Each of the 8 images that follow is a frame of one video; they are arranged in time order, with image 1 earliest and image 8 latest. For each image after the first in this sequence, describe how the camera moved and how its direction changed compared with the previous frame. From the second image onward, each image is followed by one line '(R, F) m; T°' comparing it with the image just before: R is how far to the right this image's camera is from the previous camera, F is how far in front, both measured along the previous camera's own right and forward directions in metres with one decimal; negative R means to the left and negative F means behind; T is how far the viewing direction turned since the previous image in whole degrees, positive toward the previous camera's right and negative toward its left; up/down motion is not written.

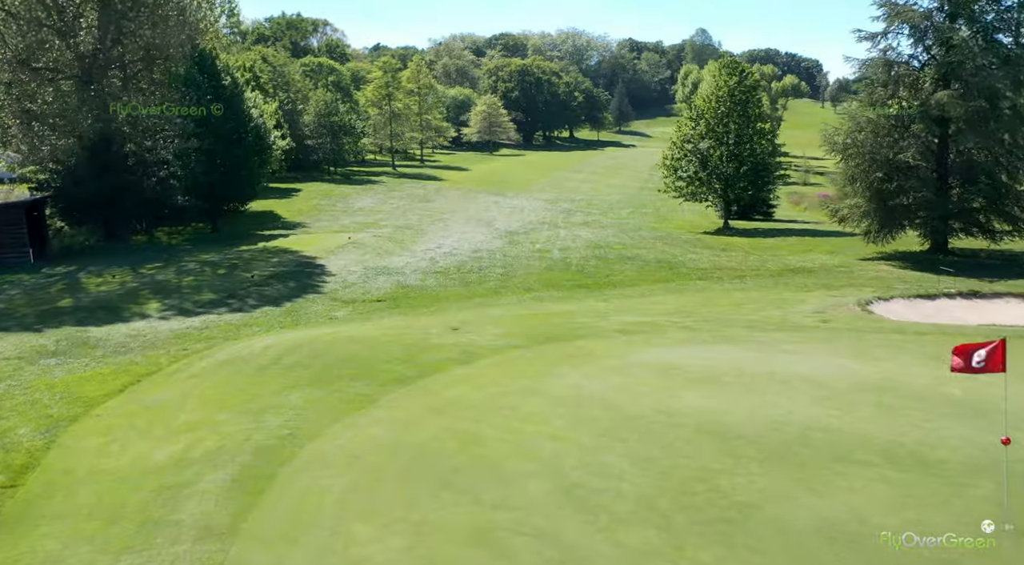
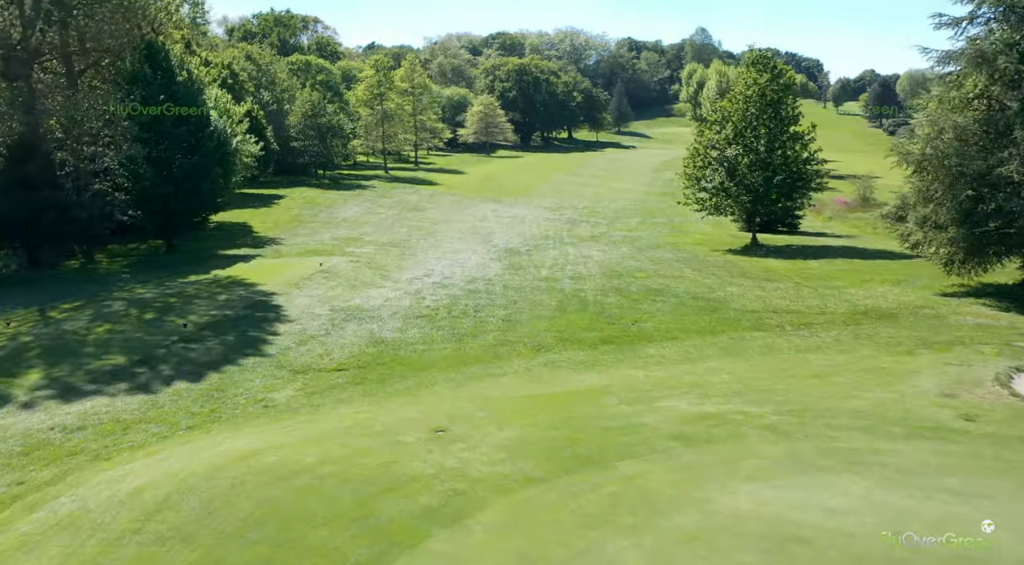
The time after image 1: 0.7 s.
(-0.1, +4.6) m; 0°
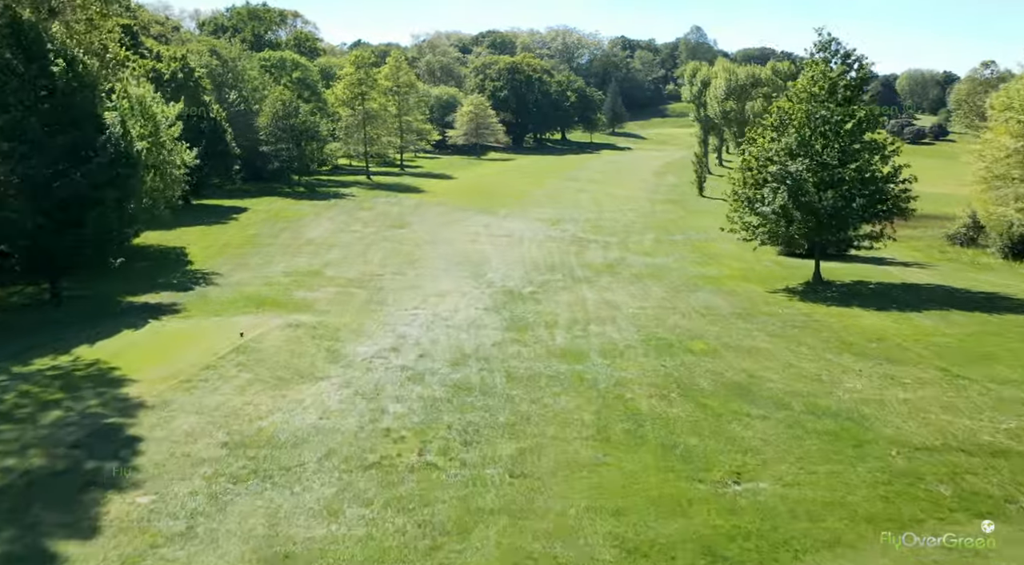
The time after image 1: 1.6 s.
(-0.3, +7.5) m; +1°
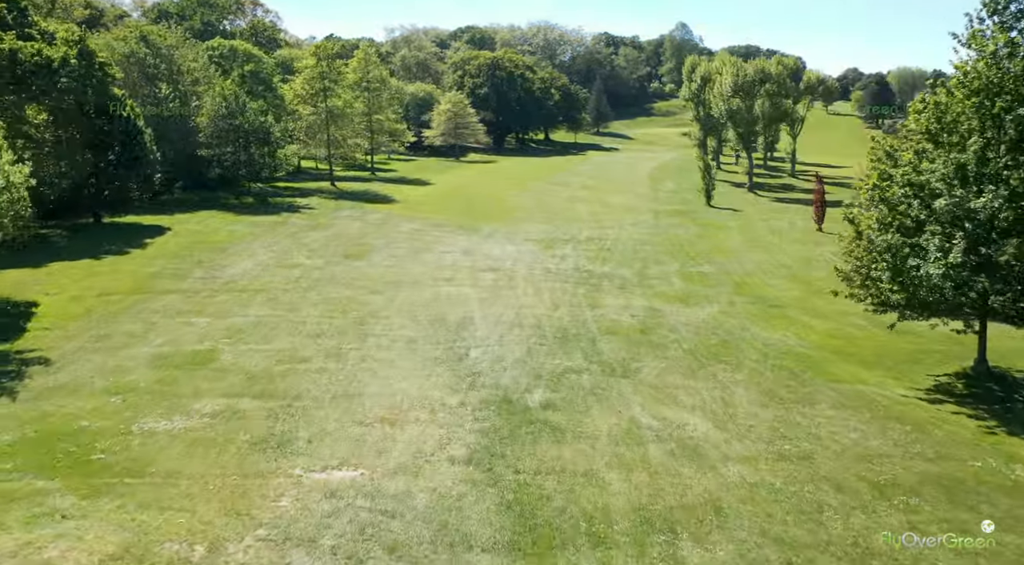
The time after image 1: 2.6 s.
(-0.4, +10.4) m; +1°
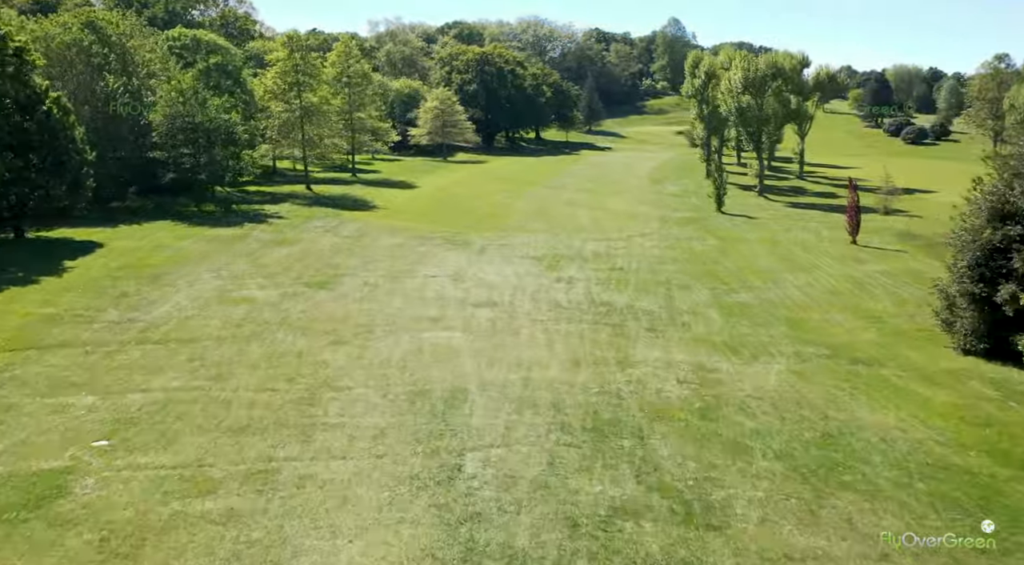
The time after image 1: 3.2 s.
(-0.4, +6.9) m; +1°
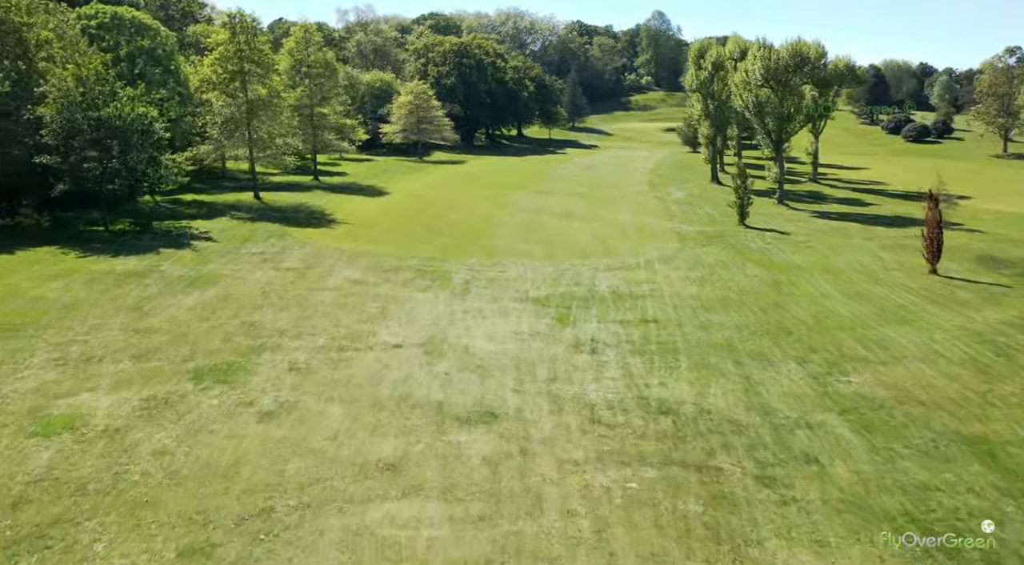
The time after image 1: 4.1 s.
(-0.6, +11.4) m; +1°
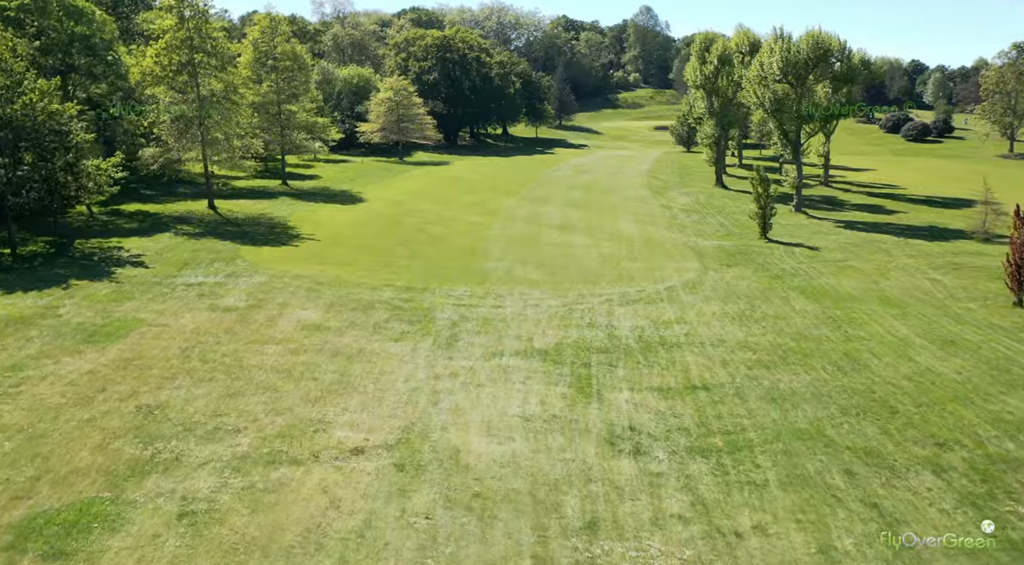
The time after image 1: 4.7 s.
(-0.5, +7.8) m; +1°
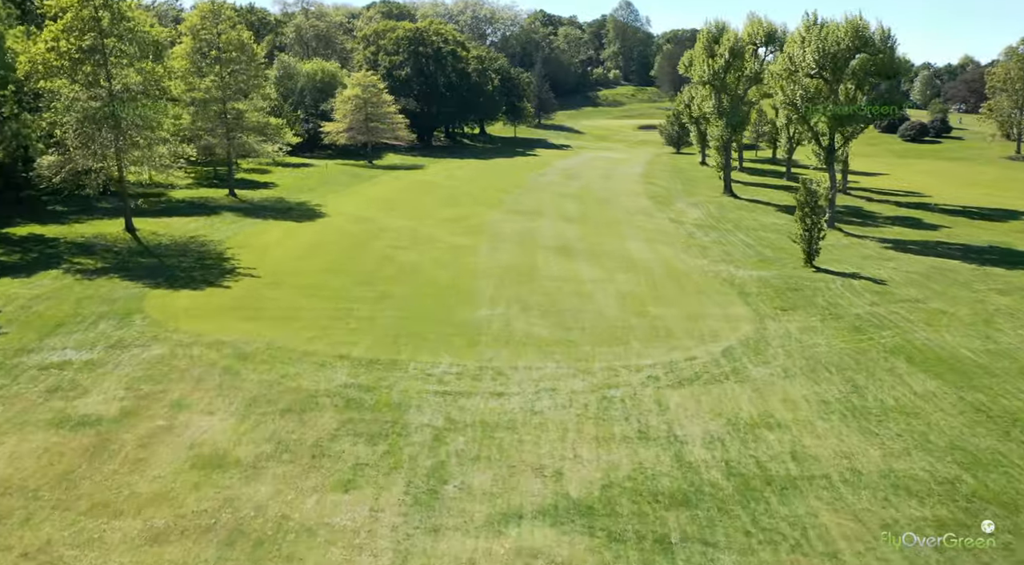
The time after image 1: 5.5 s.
(-0.9, +10.7) m; +2°
